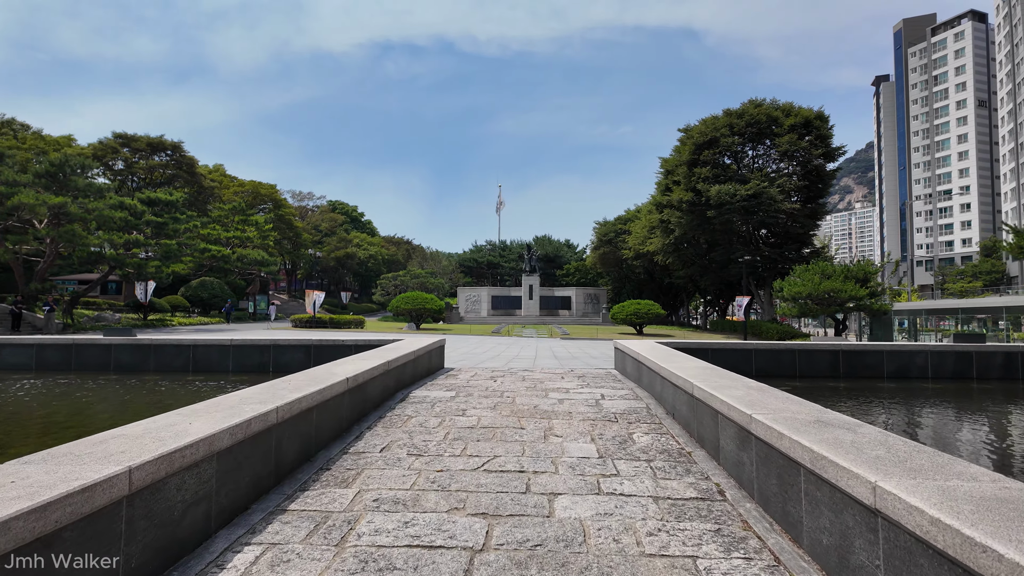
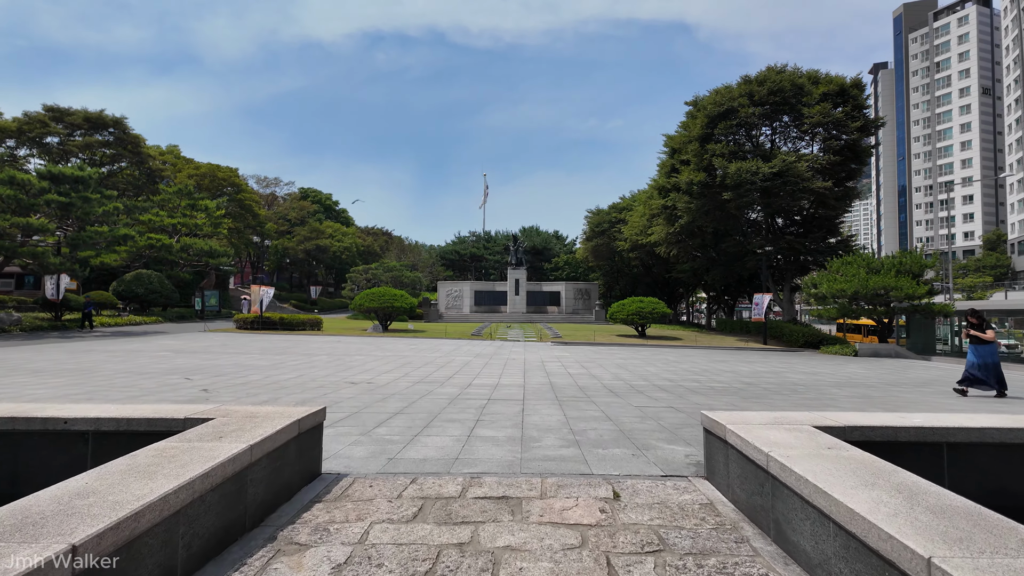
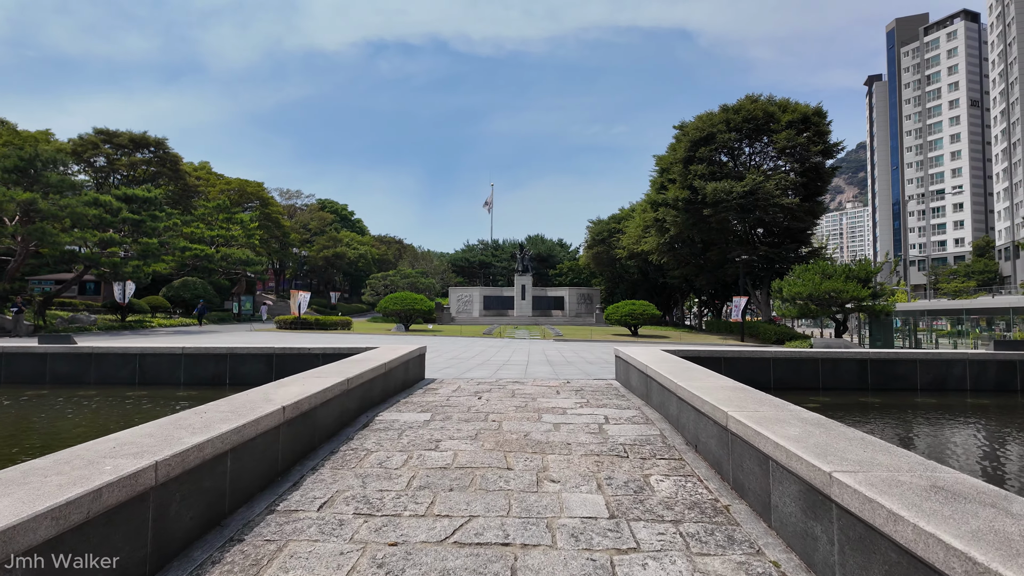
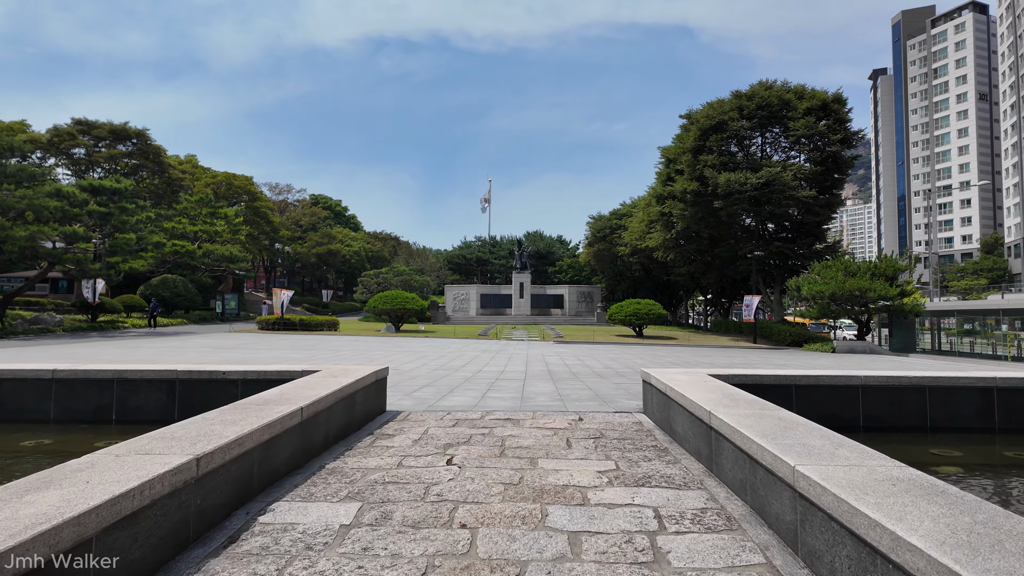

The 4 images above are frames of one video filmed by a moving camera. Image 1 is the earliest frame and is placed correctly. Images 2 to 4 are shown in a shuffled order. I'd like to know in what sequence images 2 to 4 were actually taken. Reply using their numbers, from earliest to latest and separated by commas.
3, 4, 2
